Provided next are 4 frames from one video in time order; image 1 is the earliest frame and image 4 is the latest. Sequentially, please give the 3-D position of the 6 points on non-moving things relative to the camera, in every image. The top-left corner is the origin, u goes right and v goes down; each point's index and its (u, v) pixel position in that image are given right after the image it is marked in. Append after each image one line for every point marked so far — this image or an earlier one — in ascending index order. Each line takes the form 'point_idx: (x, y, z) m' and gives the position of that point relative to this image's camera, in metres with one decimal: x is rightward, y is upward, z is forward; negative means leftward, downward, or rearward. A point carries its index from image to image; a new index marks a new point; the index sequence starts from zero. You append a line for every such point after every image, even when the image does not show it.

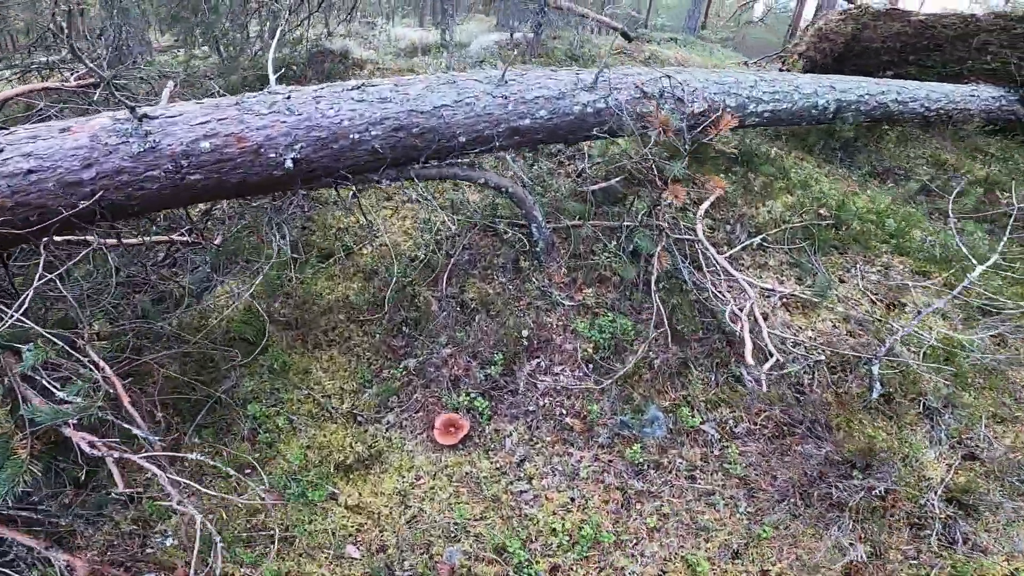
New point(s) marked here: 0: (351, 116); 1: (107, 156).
0: (-0.9, +0.9, +3.0) m
1: (-1.9, +0.6, +2.5) m
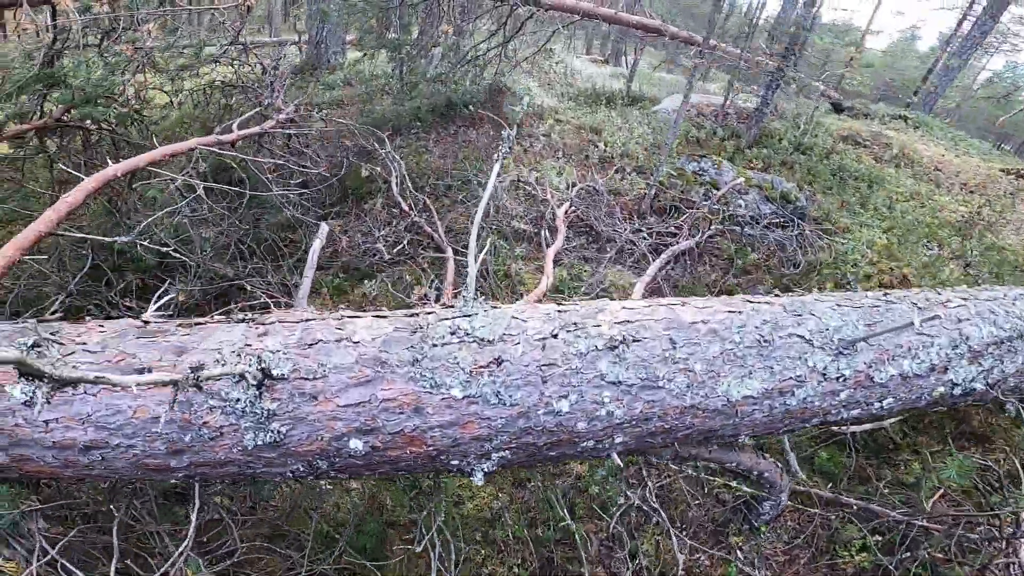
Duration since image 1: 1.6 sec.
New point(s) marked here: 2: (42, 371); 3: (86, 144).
0: (+0.3, -0.4, +1.7) m
1: (-0.9, -0.4, +1.5) m
2: (-1.3, -0.2, +1.4) m
3: (-3.4, +1.2, +4.2) m
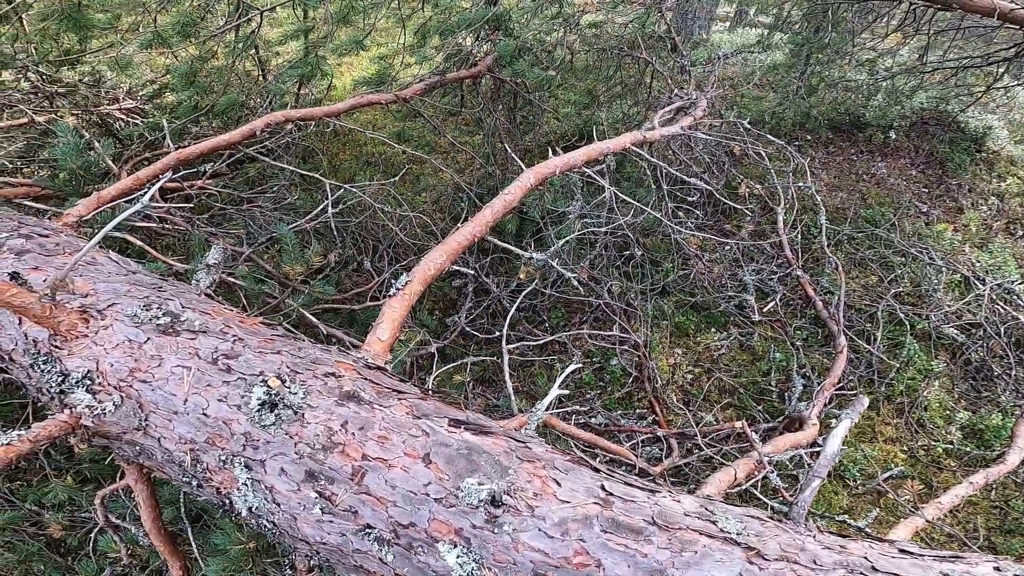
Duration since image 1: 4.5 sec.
0: (+1.3, -1.2, +0.7) m
1: (+0.2, -0.8, +0.9) m
2: (-0.1, -0.5, +1.0) m
3: (-0.2, +1.6, +4.2) m
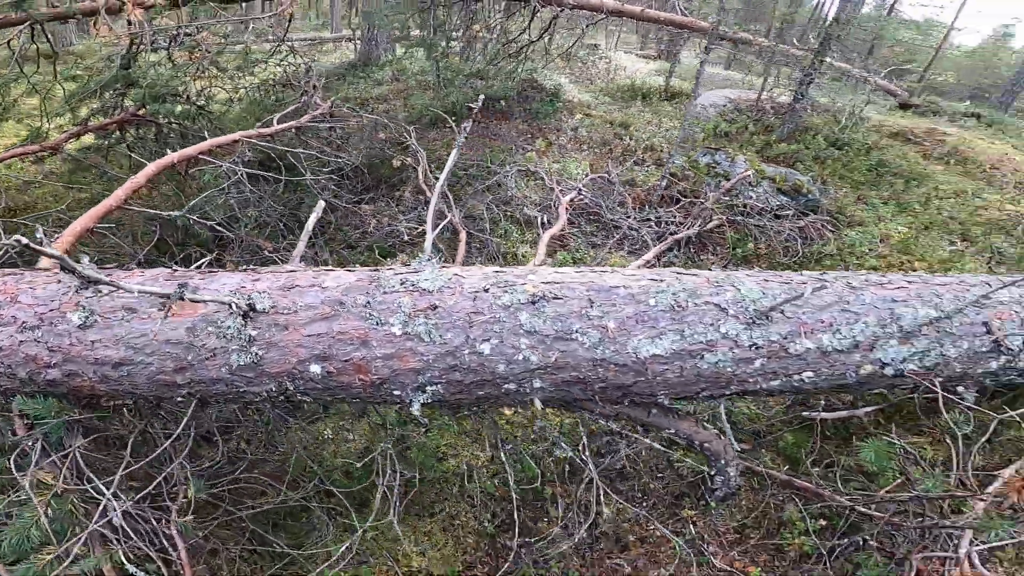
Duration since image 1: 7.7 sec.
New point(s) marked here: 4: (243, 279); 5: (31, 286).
0: (0.0, -0.3, +2.1) m
1: (-1.1, -0.3, +1.9) m
2: (-1.5, 0.0, +1.9) m
3: (-3.3, +1.4, +4.9) m
4: (-1.0, 0.0, +2.0) m
5: (-1.8, 0.0, +1.9) m
